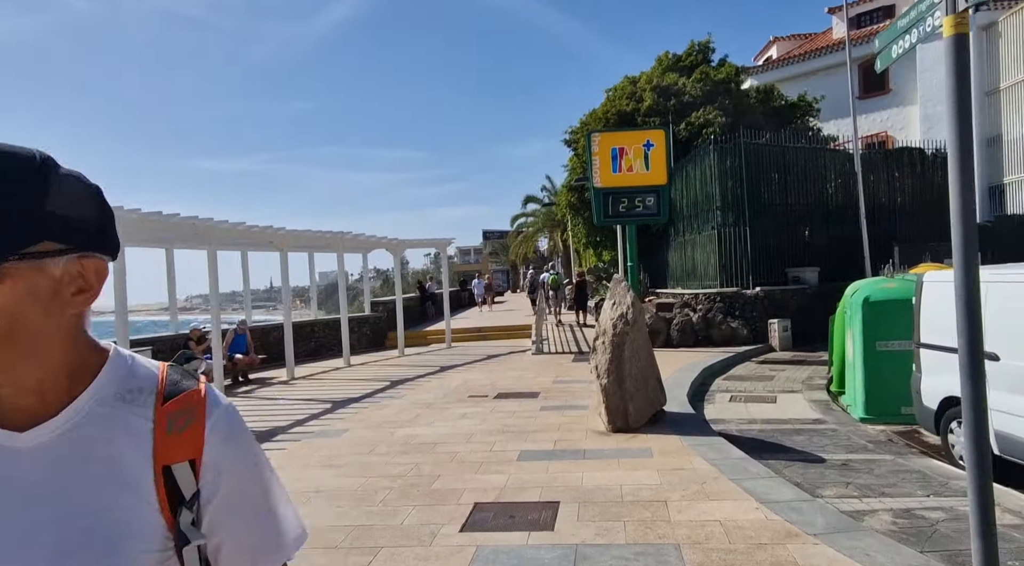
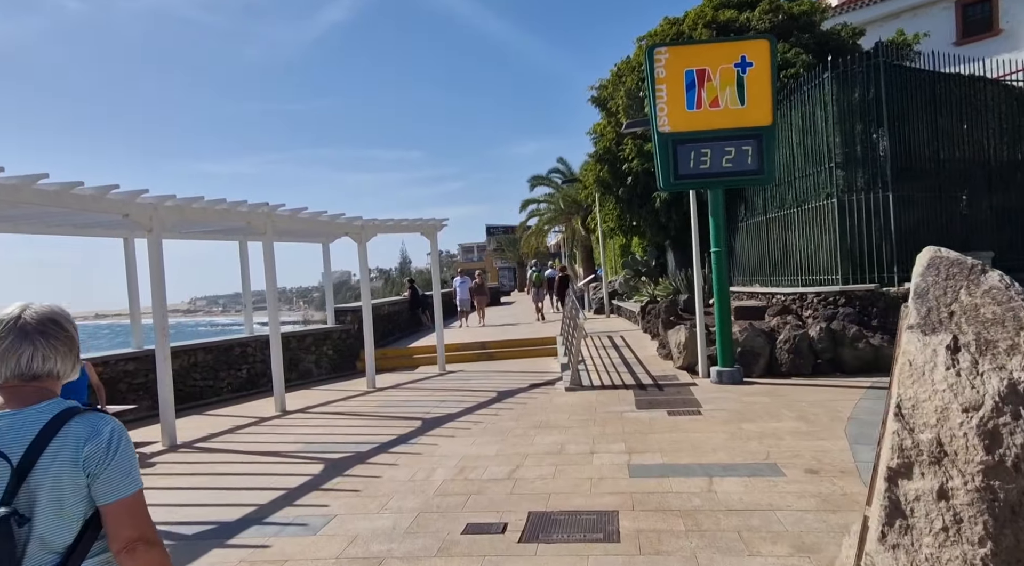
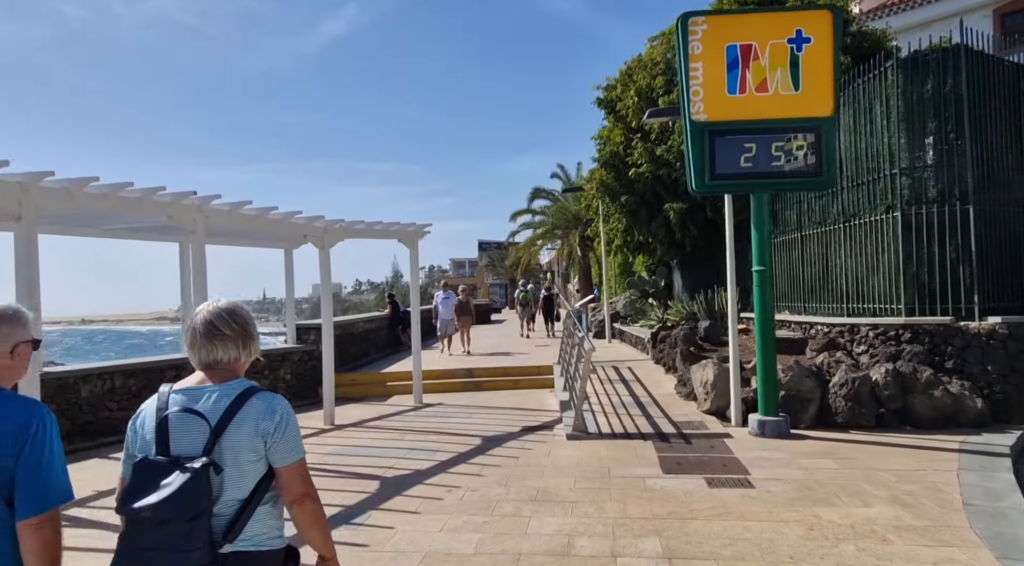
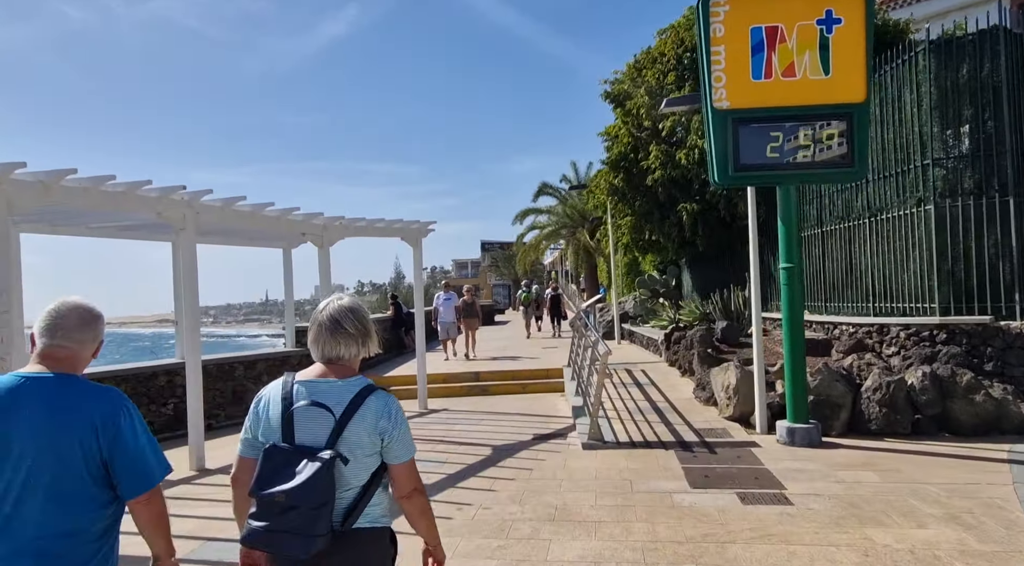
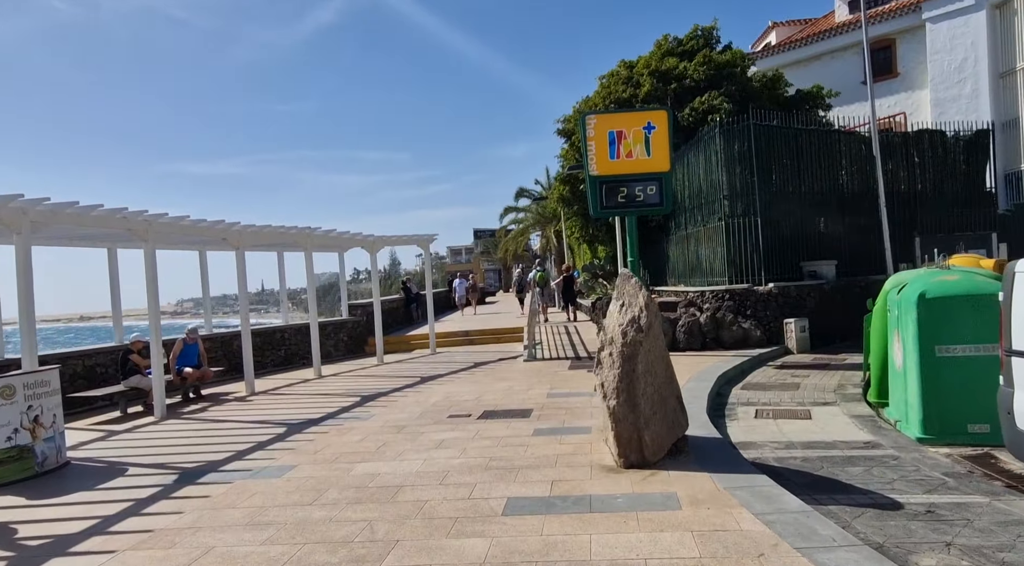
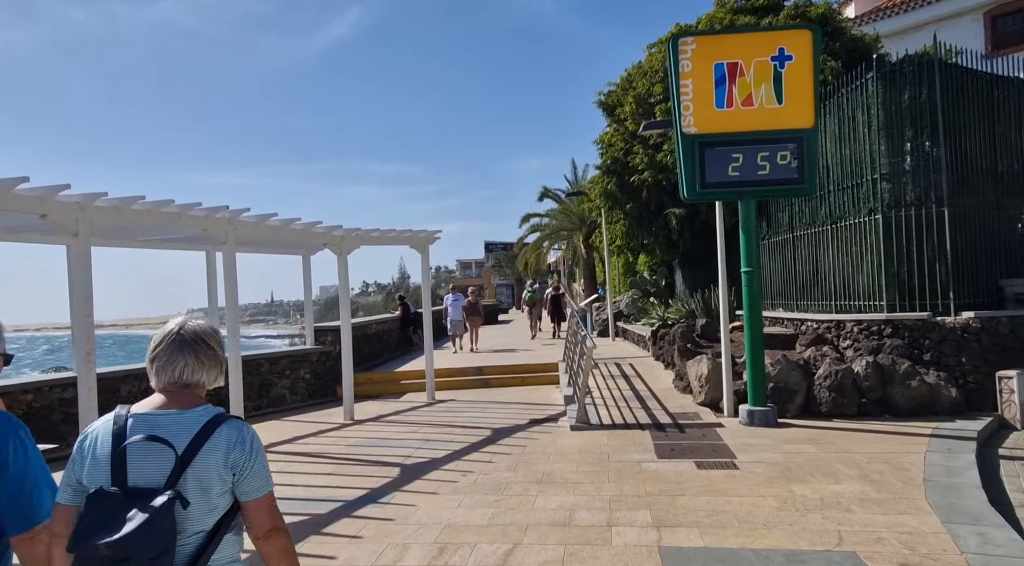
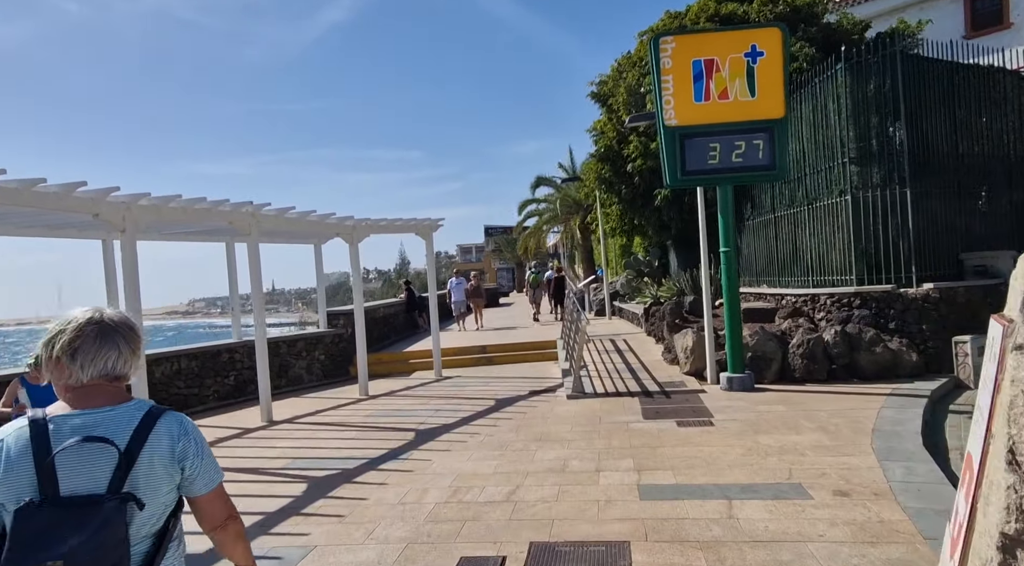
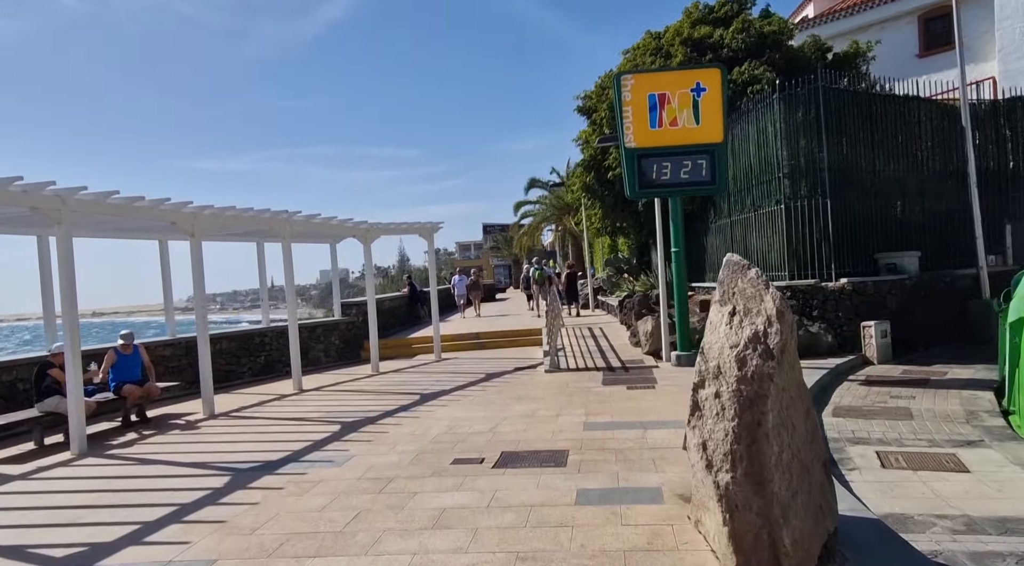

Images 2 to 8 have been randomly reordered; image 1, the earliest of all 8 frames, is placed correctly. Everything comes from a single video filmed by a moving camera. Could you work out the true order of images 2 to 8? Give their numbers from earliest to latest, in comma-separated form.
5, 8, 2, 7, 6, 3, 4
